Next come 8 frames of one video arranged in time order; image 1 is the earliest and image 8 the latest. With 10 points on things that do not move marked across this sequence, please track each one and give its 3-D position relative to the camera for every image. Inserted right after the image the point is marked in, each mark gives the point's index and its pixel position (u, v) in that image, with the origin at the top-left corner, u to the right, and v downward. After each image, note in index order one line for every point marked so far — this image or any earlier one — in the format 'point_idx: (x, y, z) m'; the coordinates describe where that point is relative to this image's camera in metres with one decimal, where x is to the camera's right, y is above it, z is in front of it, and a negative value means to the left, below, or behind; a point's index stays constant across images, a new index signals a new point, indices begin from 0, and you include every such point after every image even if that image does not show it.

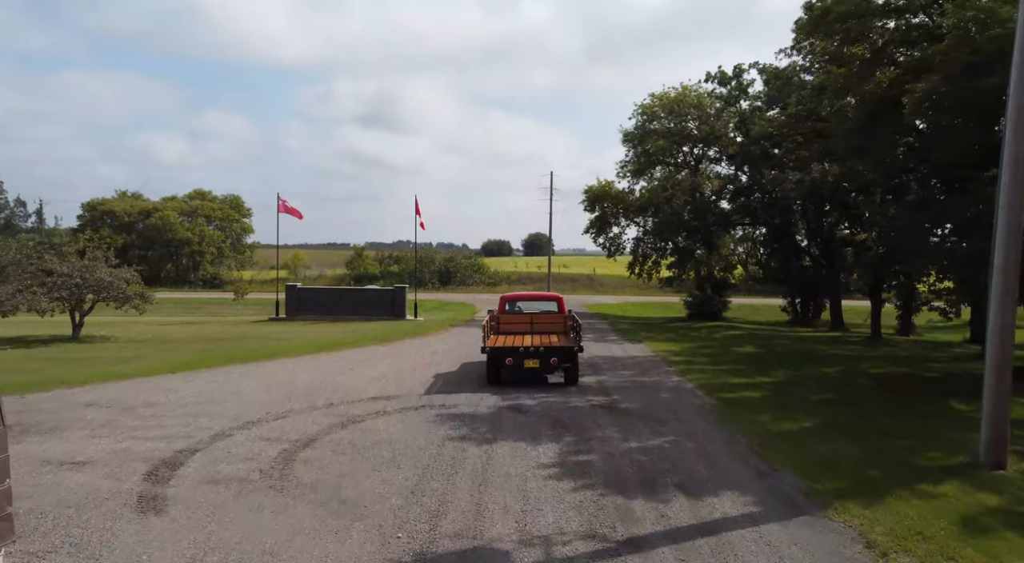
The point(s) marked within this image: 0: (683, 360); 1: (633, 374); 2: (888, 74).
0: (+4.3, -2.0, +15.1) m
1: (+2.7, -2.1, +13.6) m
2: (+7.8, +4.3, +12.5) m
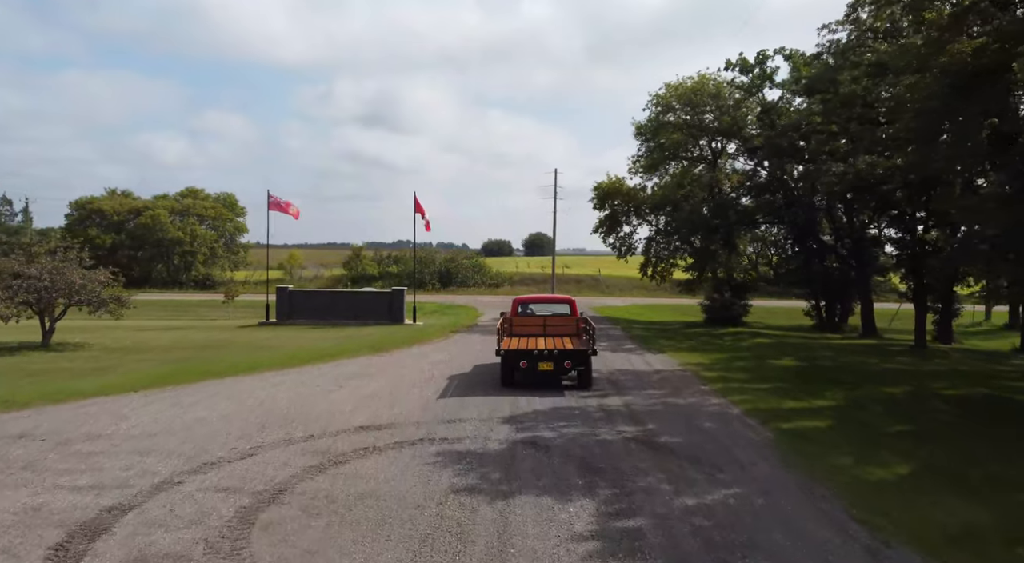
0: (+4.5, -2.1, +13.3) m
1: (+2.9, -2.2, +11.8) m
2: (+8.0, +4.2, +10.6) m
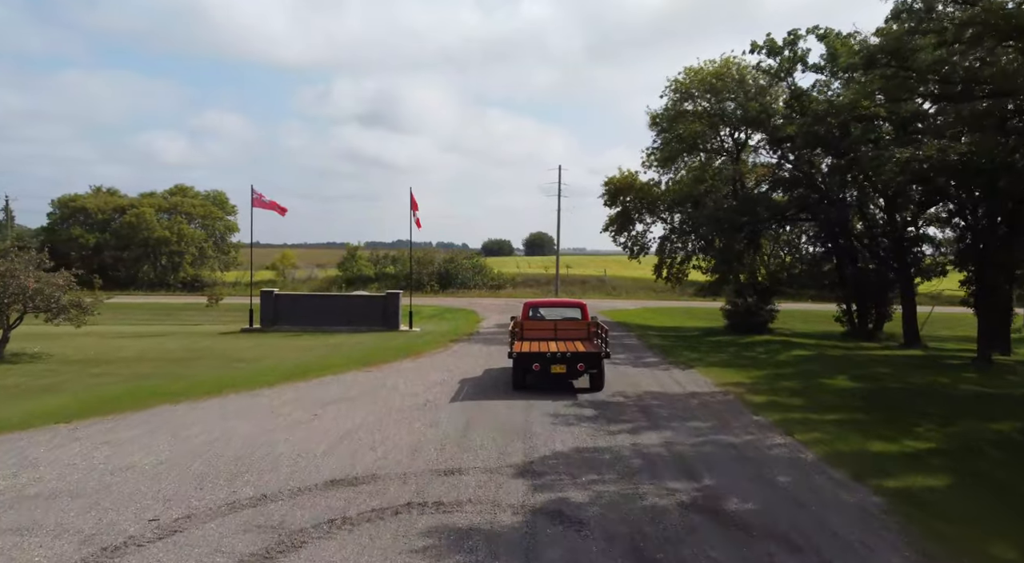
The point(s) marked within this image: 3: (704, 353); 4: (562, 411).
0: (+4.7, -2.2, +11.1) m
1: (+3.1, -2.3, +9.6) m
2: (+8.2, +4.0, +8.4) m
3: (+5.7, -2.1, +18.0) m
4: (+0.9, -2.3, +10.7) m
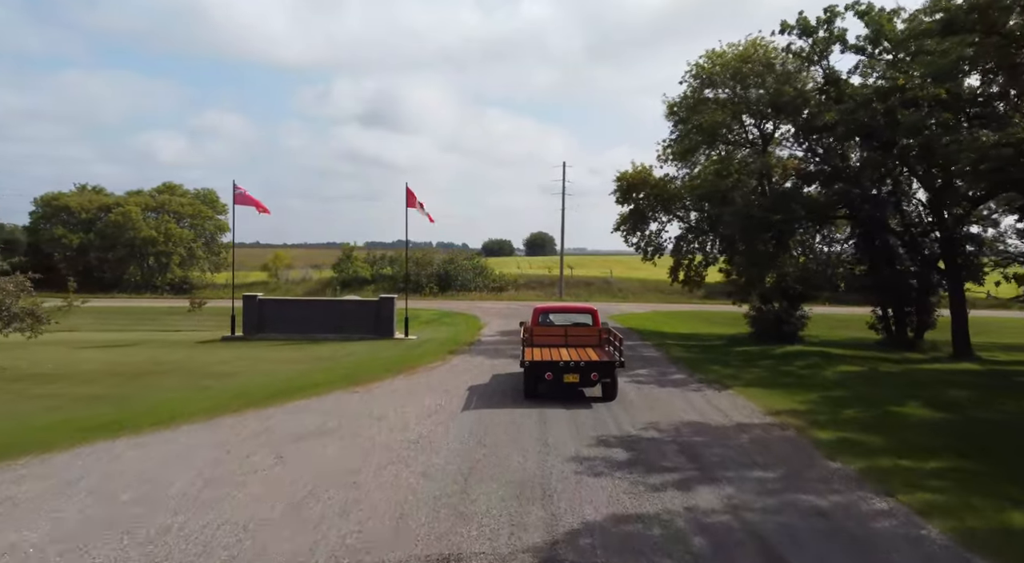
0: (+4.9, -2.4, +9.0) m
1: (+3.3, -2.5, +7.4) m
2: (+8.4, +3.9, +6.3) m
3: (+5.9, -2.3, +15.9) m
4: (+1.0, -2.4, +8.6) m
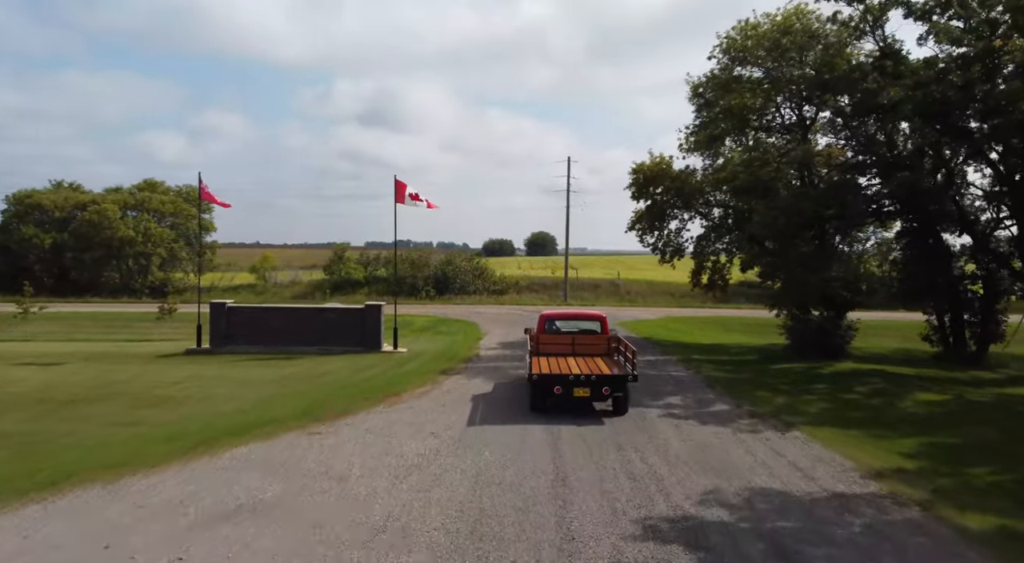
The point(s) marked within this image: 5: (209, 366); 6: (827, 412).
0: (+5.0, -2.5, +6.1) m
1: (+3.4, -2.7, +4.6) m
2: (+8.5, +3.7, +3.5) m
3: (+6.0, -2.5, +13.1) m
4: (+1.1, -2.6, +5.8) m
5: (-9.5, -2.7, +19.0) m
6: (+6.0, -2.5, +11.7) m
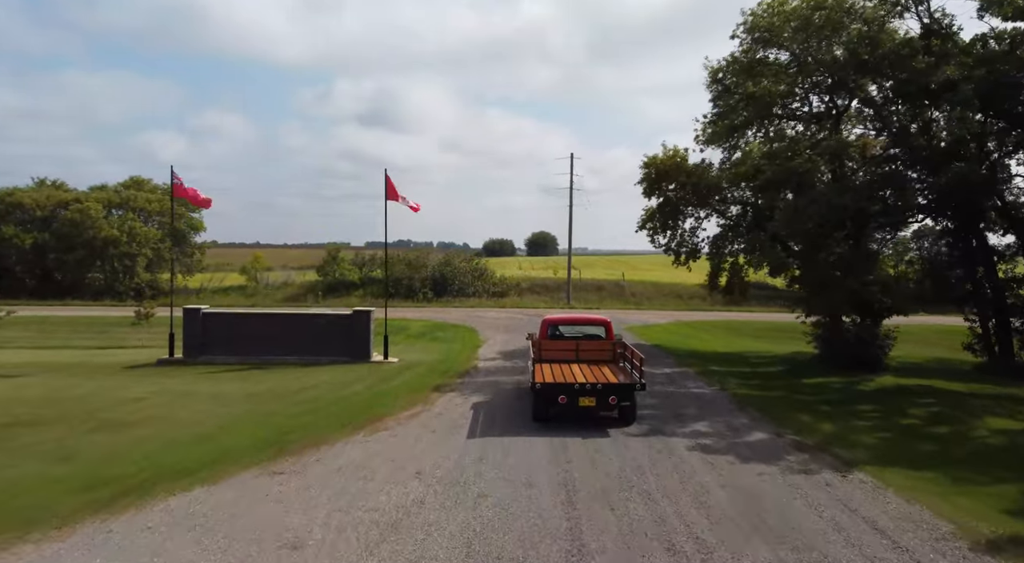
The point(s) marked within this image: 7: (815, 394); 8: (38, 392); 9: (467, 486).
0: (+5.0, -2.7, +4.3) m
1: (+3.4, -2.8, +2.8) m
2: (+8.5, +3.6, +1.6) m
3: (+6.0, -2.6, +11.2) m
4: (+1.2, -2.8, +4.0) m
5: (-9.4, -2.8, +17.2) m
6: (+6.1, -2.6, +9.9) m
7: (+6.9, -2.6, +13.9) m
8: (-12.2, -2.9, +15.7) m
9: (-0.6, -2.9, +8.0) m
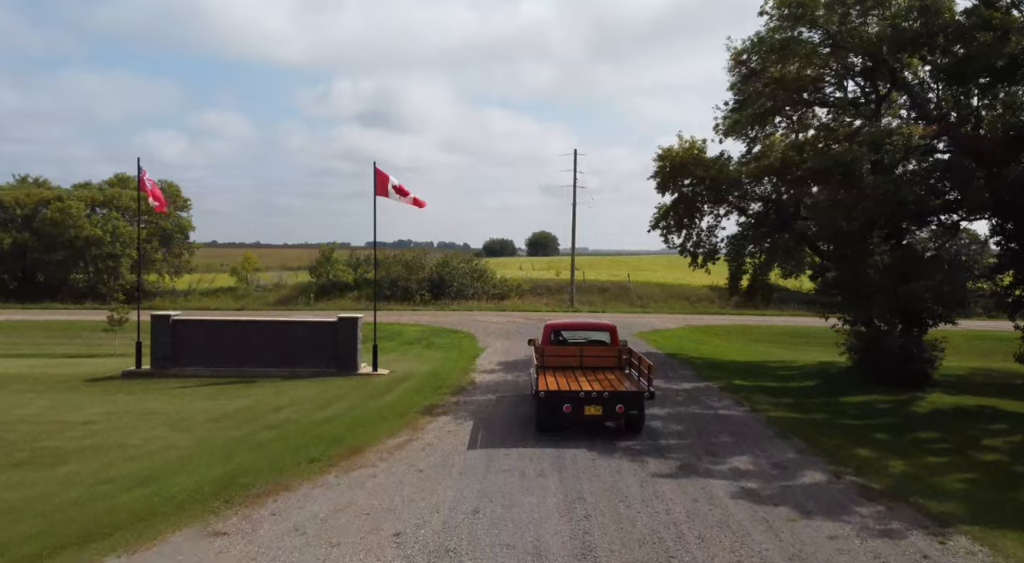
0: (+5.0, -2.8, +2.5) m
1: (+3.4, -2.9, +1.0) m
2: (+8.5, +3.5, -0.2) m
3: (+6.0, -2.7, +9.4) m
4: (+1.2, -2.9, +2.1) m
5: (-9.4, -2.9, +15.4) m
6: (+6.1, -2.7, +8.0) m
7: (+7.0, -2.7, +12.1) m
8: (-12.2, -3.0, +13.9) m
9: (-0.5, -3.0, +6.2) m
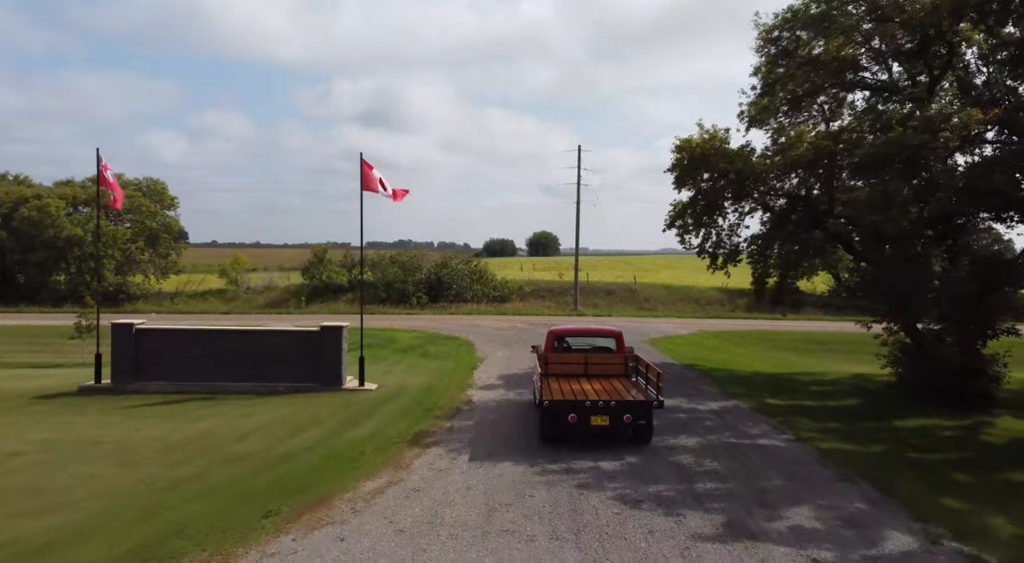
0: (+5.1, -2.9, +0.6) m
1: (+3.5, -3.0, -0.9) m
2: (+8.6, +3.3, -2.0) m
3: (+6.1, -2.8, +7.6) m
4: (+1.3, -3.0, +0.3) m
5: (-9.3, -3.0, +13.5) m
6: (+6.2, -2.8, +6.2) m
7: (+7.0, -2.8, +10.2) m
8: (-12.1, -3.1, +12.1) m
9: (-0.5, -3.1, +4.3) m
